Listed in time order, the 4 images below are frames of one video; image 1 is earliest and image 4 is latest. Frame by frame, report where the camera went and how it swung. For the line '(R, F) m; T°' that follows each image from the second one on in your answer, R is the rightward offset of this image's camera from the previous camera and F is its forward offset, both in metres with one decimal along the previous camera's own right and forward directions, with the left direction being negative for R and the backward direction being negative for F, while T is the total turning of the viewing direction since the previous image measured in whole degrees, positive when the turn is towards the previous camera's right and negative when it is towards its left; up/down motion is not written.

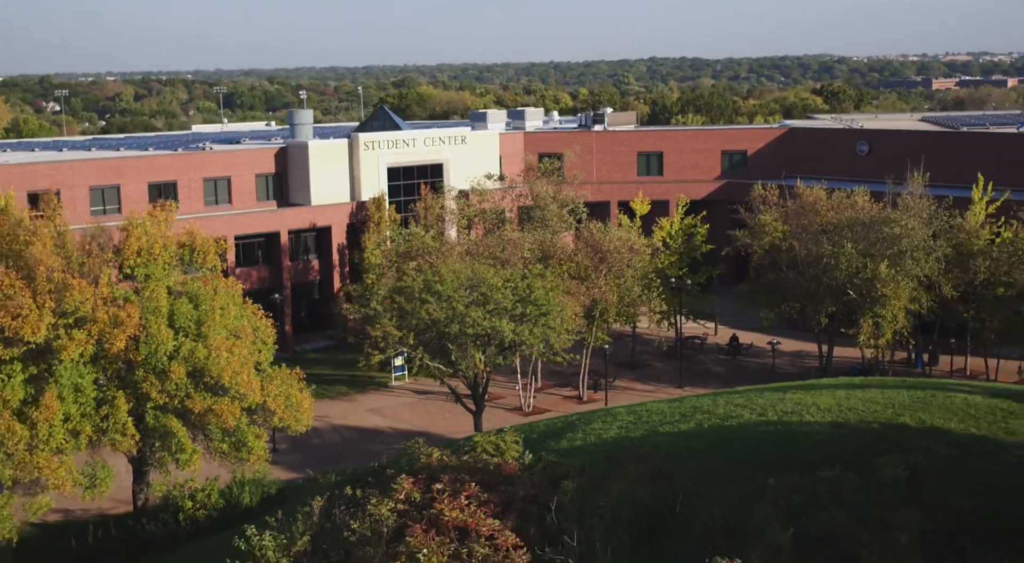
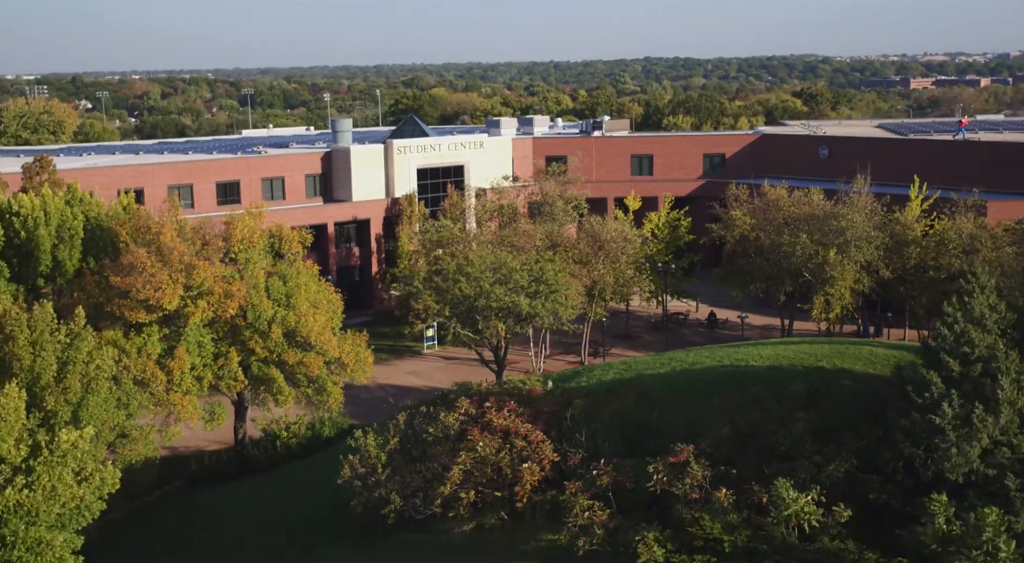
(-0.6, -5.7) m; 0°
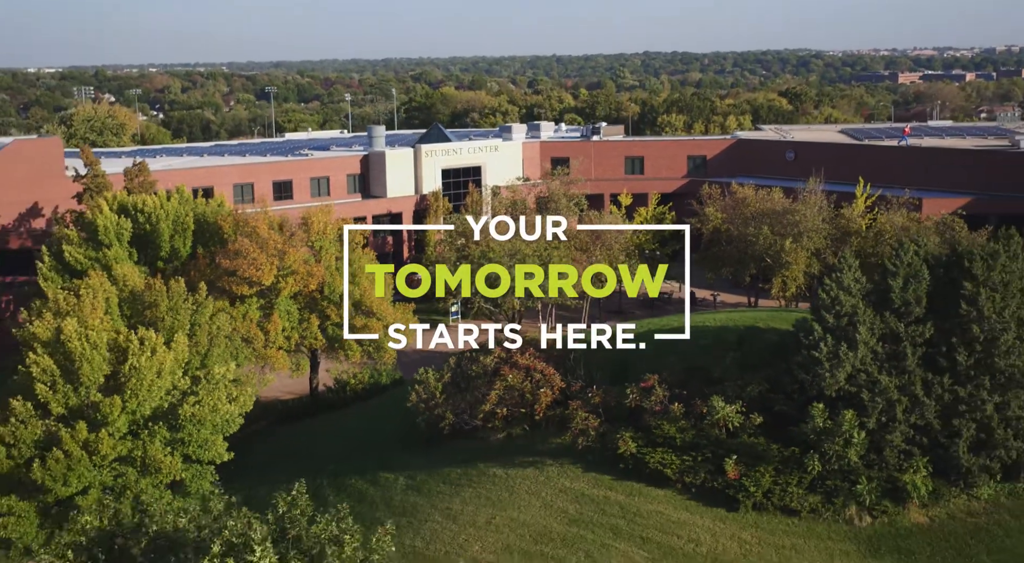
(-0.5, -7.4) m; 0°
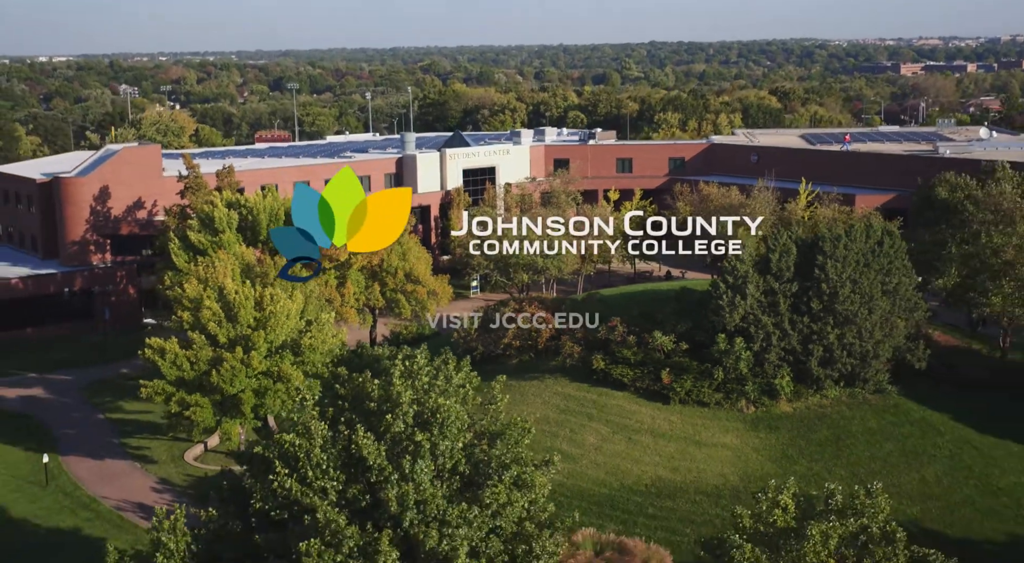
(-0.2, -11.7) m; 0°
